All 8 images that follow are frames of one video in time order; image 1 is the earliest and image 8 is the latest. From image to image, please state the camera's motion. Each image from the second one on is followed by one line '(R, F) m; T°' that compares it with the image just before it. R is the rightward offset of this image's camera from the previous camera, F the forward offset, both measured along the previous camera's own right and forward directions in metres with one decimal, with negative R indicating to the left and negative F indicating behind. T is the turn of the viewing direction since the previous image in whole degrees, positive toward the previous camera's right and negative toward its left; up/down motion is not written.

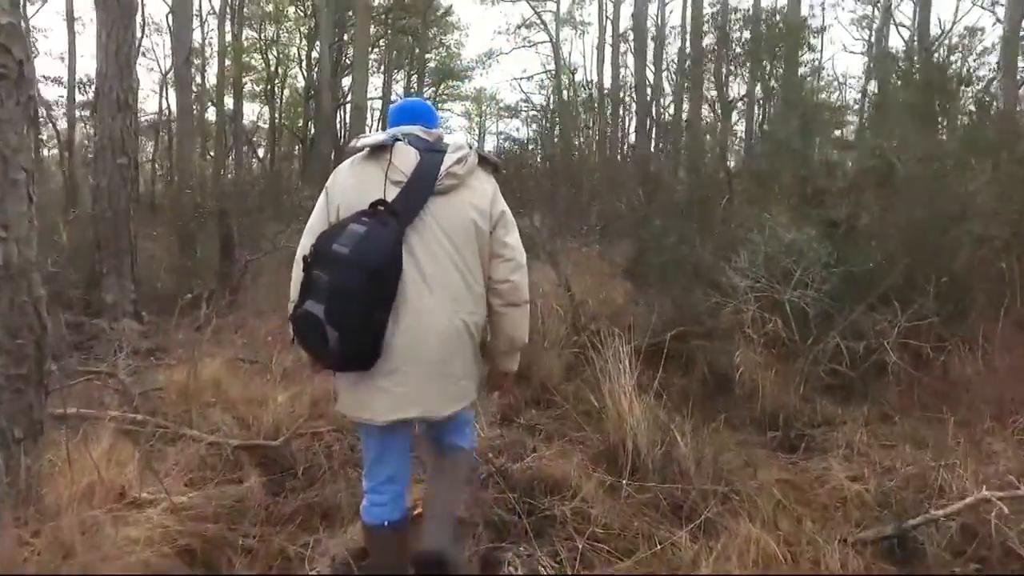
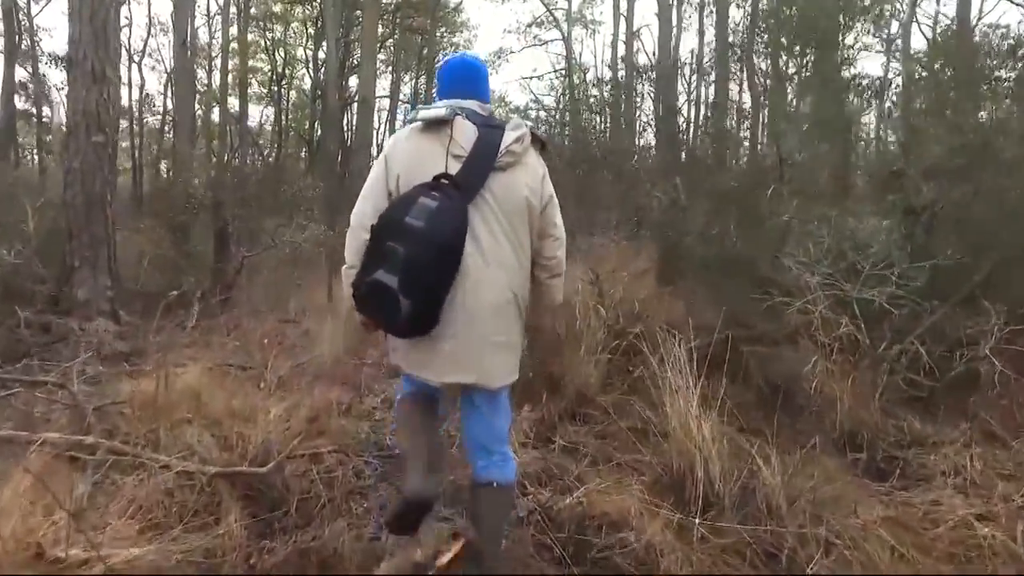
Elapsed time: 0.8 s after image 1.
(-0.2, +0.7) m; -1°
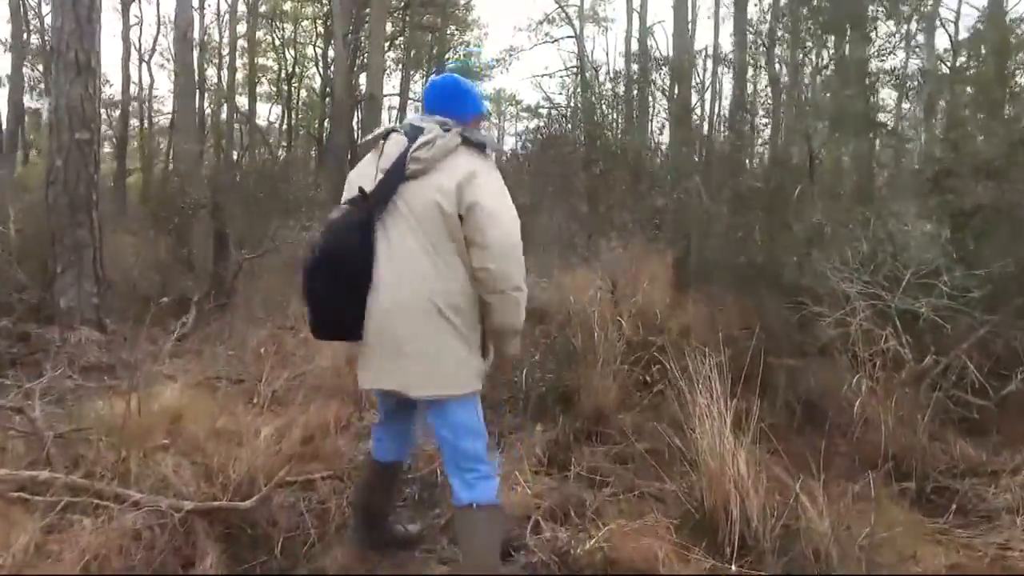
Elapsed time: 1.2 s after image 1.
(0.0, +0.4) m; -1°
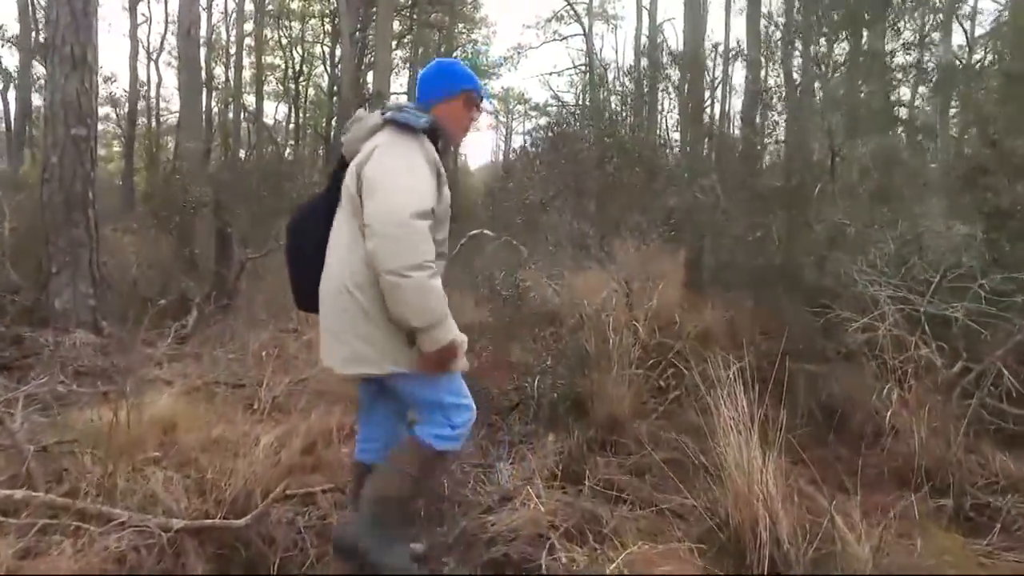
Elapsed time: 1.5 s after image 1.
(0.0, +0.2) m; -1°
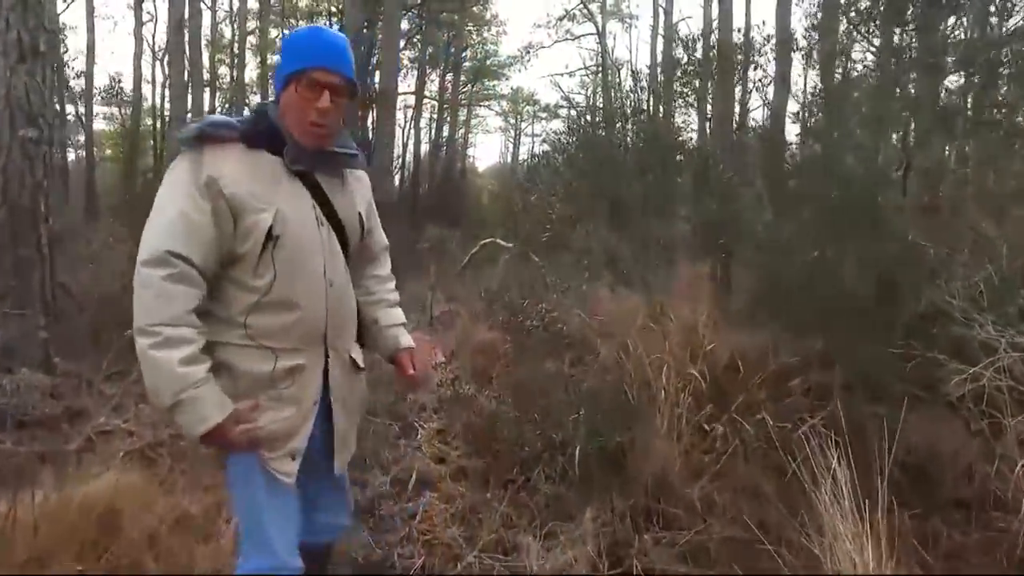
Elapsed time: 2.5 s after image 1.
(-0.1, +0.7) m; -1°
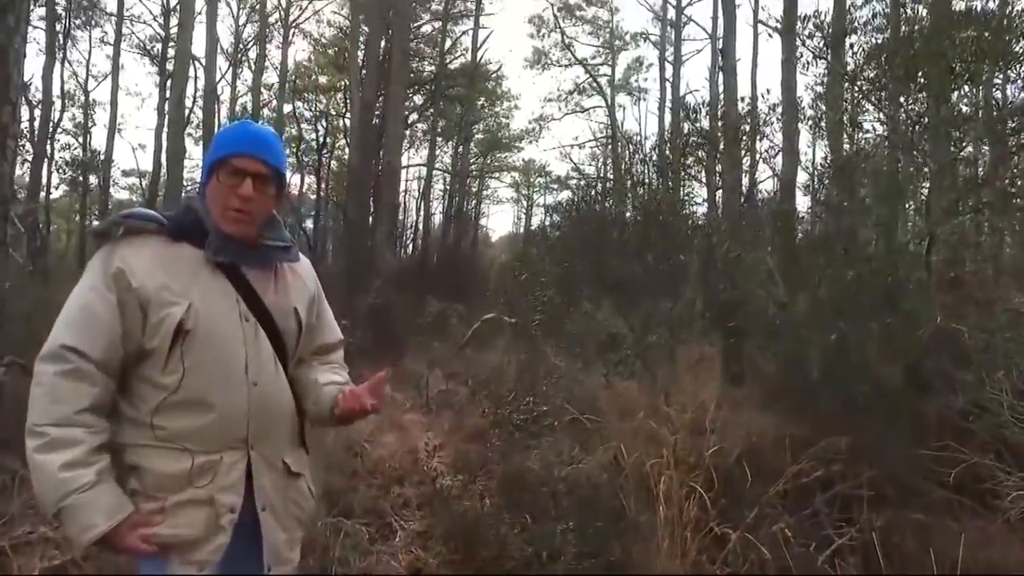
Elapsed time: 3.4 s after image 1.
(+0.2, +0.4) m; -1°
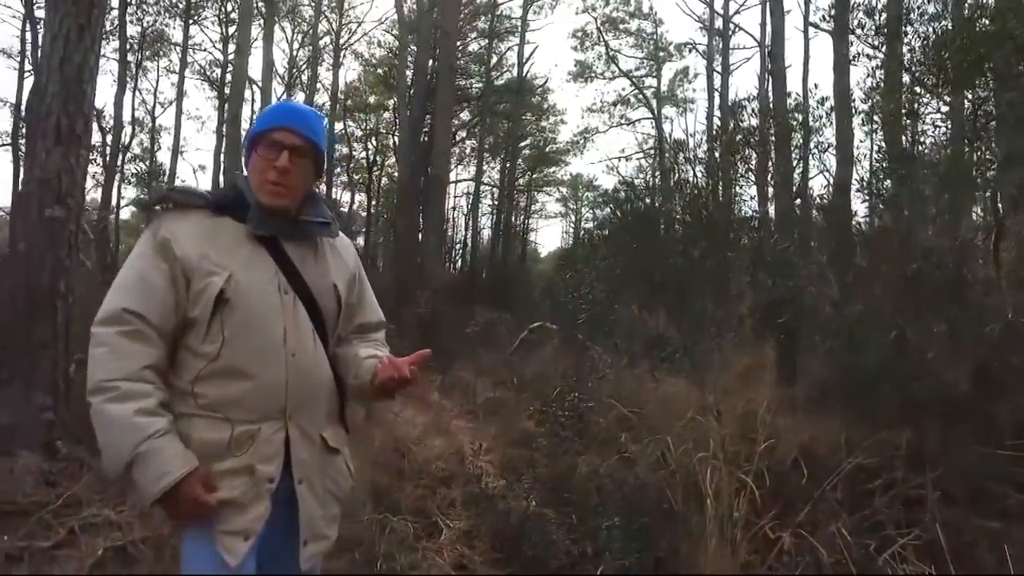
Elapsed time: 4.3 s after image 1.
(0.0, 0.0) m; -4°
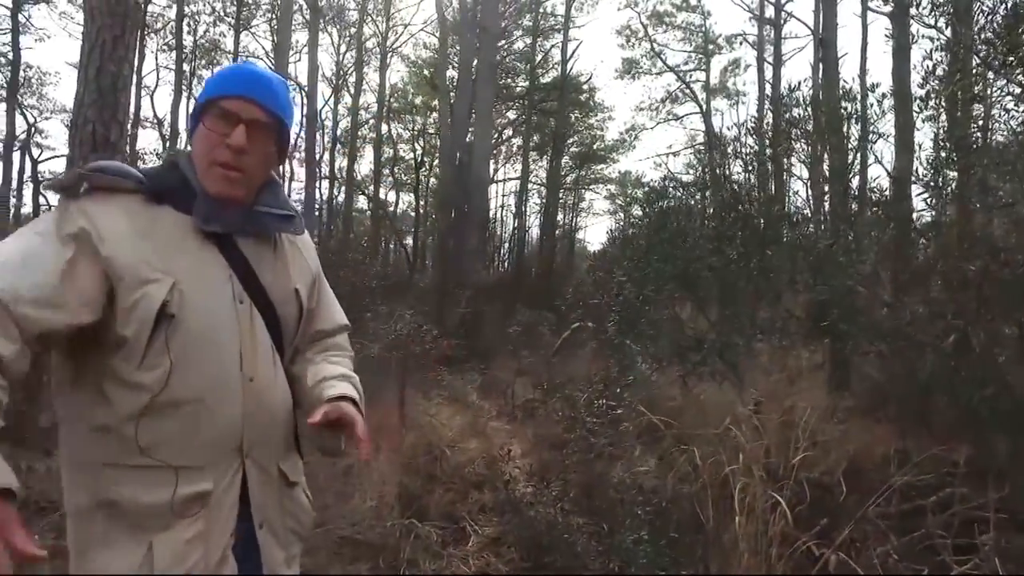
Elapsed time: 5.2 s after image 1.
(+0.1, +0.1) m; -4°
